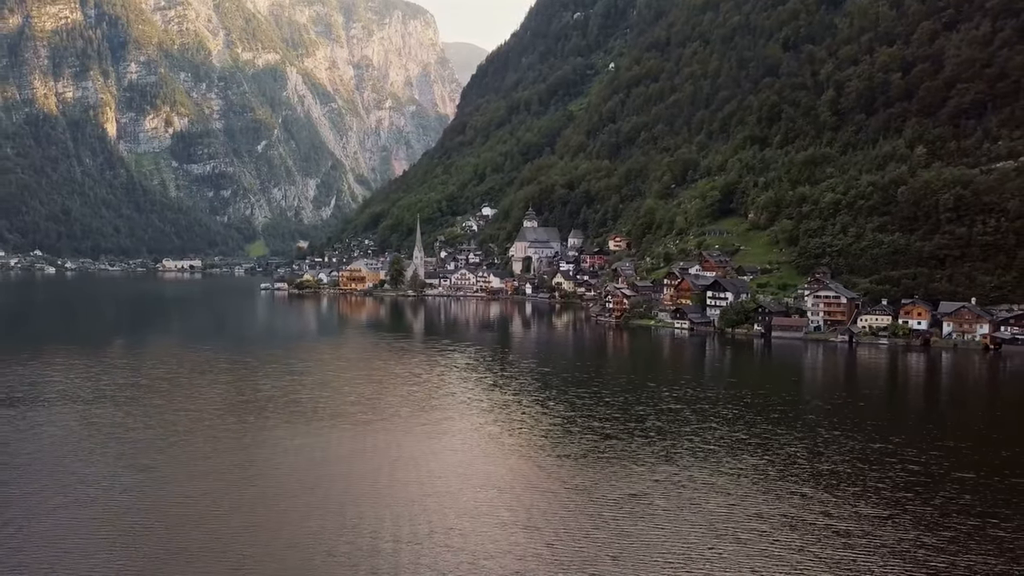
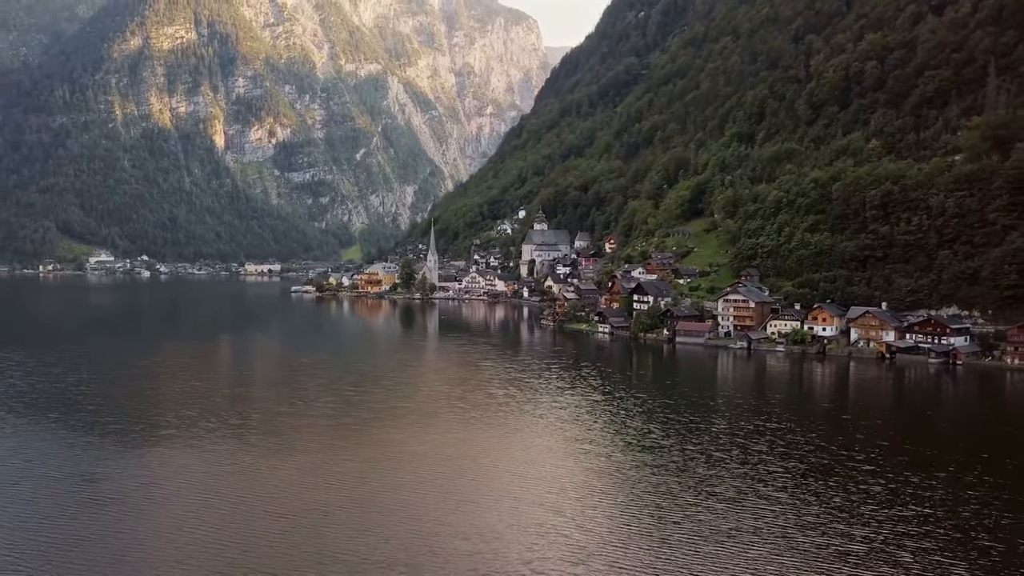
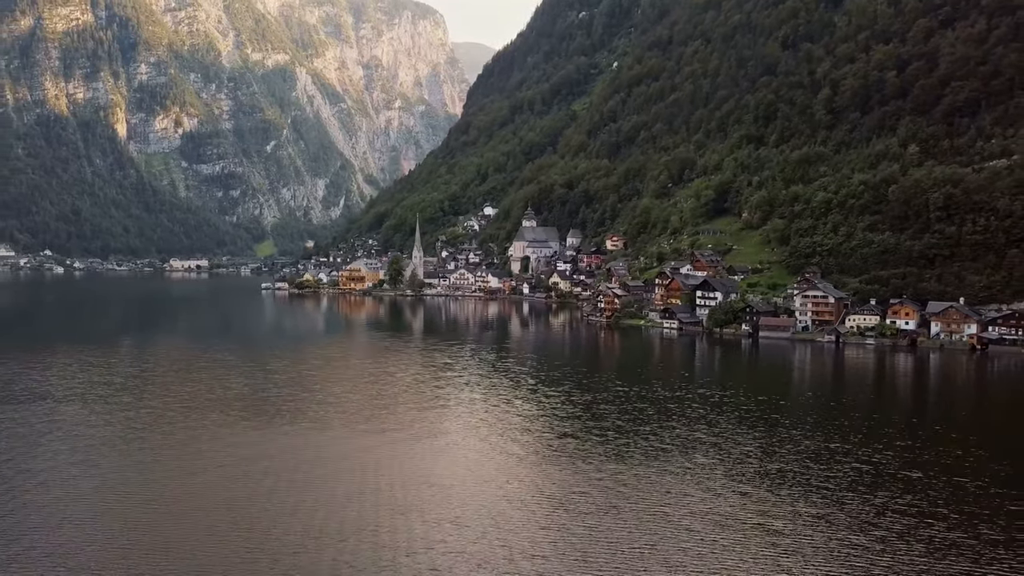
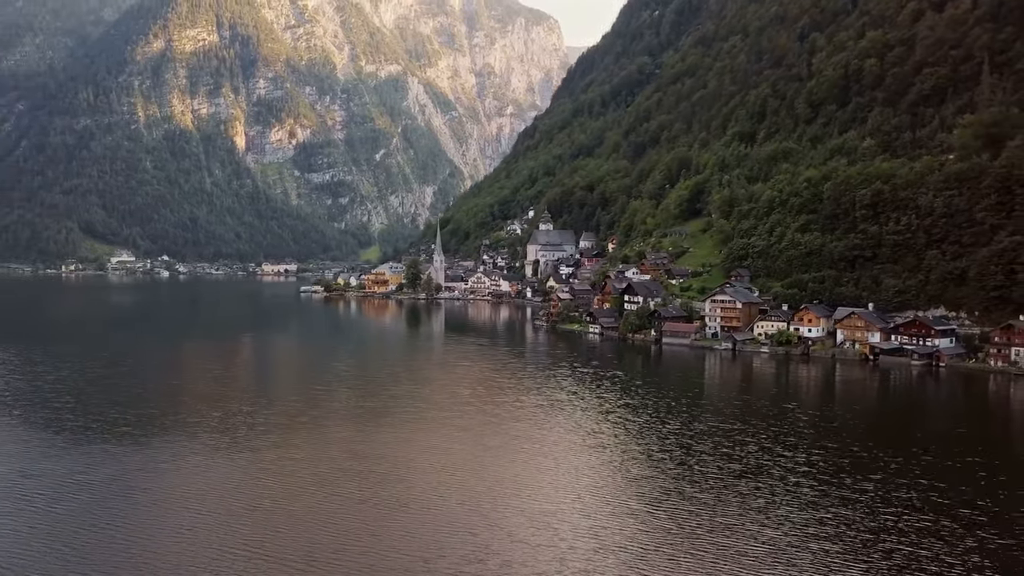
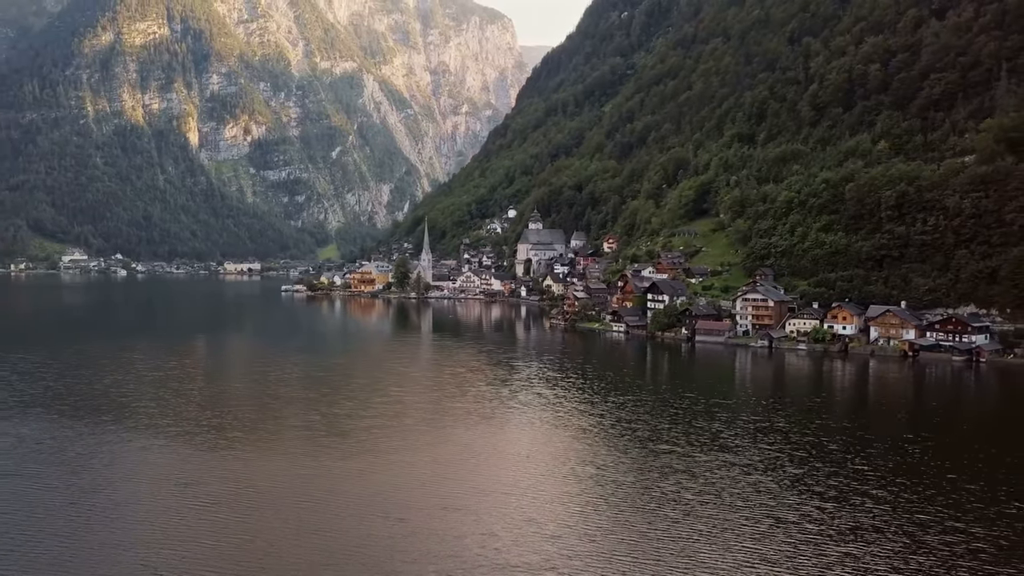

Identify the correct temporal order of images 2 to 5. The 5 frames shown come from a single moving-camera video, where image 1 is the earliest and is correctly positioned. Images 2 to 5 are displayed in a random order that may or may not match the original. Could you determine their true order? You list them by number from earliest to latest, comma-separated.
3, 5, 2, 4
